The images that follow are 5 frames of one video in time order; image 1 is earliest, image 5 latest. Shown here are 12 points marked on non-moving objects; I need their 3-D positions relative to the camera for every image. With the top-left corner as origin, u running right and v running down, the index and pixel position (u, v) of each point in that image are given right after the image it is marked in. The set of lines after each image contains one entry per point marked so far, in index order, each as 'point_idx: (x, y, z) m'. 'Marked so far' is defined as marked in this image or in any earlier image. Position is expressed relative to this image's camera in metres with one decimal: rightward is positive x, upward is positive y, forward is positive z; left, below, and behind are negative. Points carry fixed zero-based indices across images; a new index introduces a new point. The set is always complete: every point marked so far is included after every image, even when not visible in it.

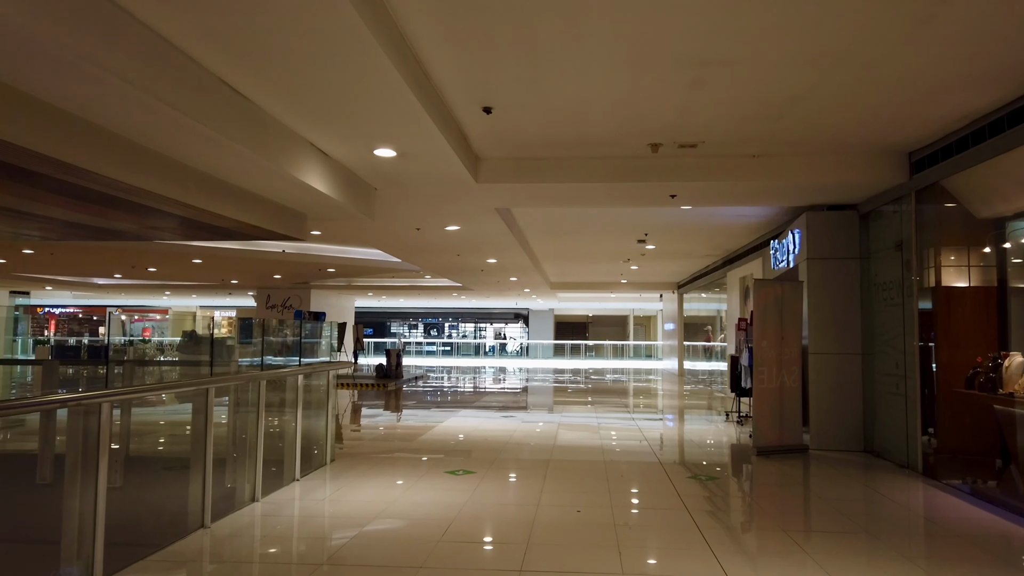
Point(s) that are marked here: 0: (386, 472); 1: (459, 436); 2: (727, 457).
0: (-1.1, -1.7, +6.8) m
1: (-0.8, -2.2, +11.4) m
2: (+2.5, -2.0, +9.0) m
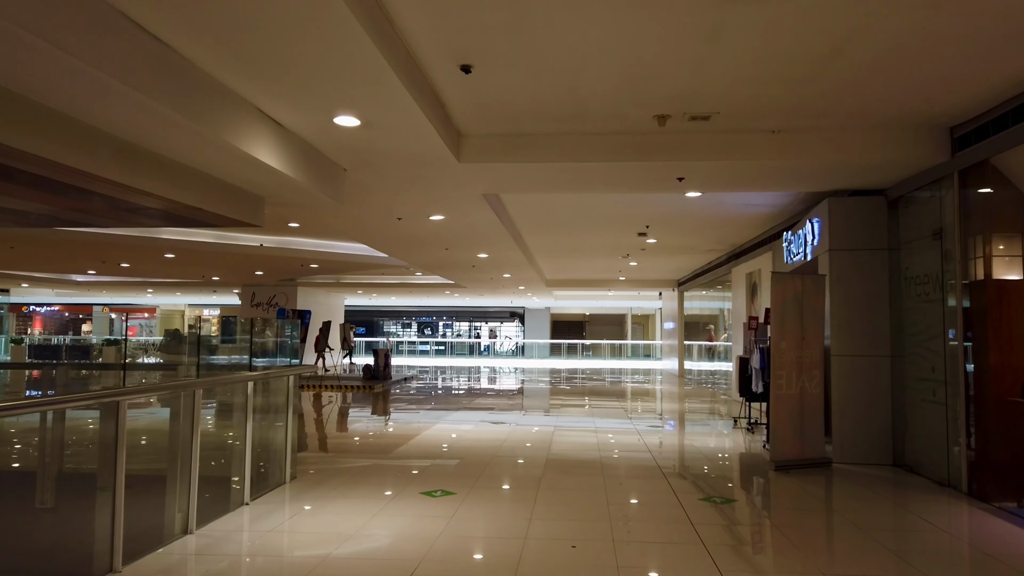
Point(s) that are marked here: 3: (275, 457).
0: (-1.2, -1.6, +6.0) m
1: (-0.9, -2.1, +10.6) m
2: (+2.4, -1.9, +8.2) m
3: (-1.9, -1.3, +5.9) m
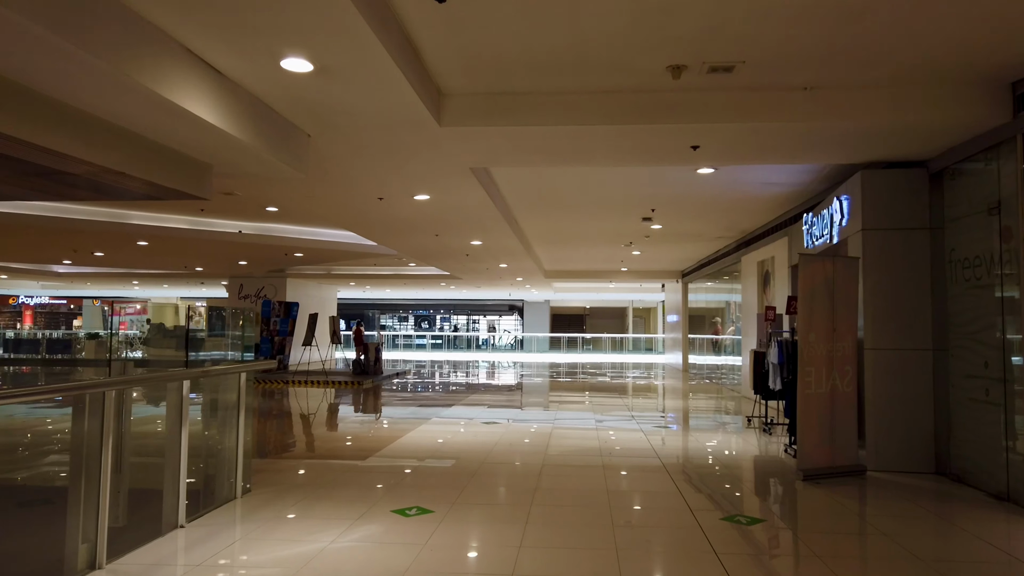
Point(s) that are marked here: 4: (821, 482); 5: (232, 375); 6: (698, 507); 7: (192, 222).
0: (-1.3, -1.5, +5.2) m
1: (-1.0, -2.0, +9.8) m
2: (+2.4, -1.8, +7.4) m
3: (-2.0, -1.2, +5.1) m
4: (+2.3, -1.5, +5.7) m
5: (-1.9, -0.6, +5.2) m
6: (+1.4, -1.6, +5.6) m
7: (-5.2, +1.1, +12.2) m
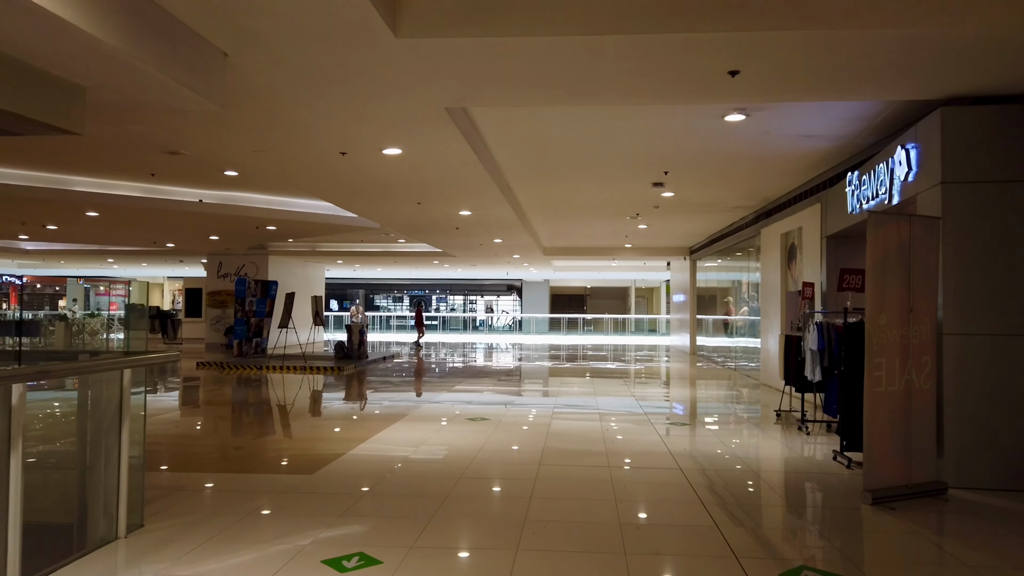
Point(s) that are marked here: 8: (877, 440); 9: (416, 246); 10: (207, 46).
0: (-1.4, -1.3, +4.0) m
1: (-1.1, -1.7, +8.6) m
2: (+2.3, -1.5, +6.2) m
3: (-2.1, -1.0, +3.9) m
4: (+2.2, -1.3, +4.4) m
5: (-2.0, -0.4, +3.9) m
6: (+1.3, -1.4, +4.3) m
7: (-5.3, +1.4, +10.9) m
8: (+2.2, -0.9, +4.5) m
9: (-2.5, +1.1, +19.8) m
10: (-1.6, +1.3, +4.1) m
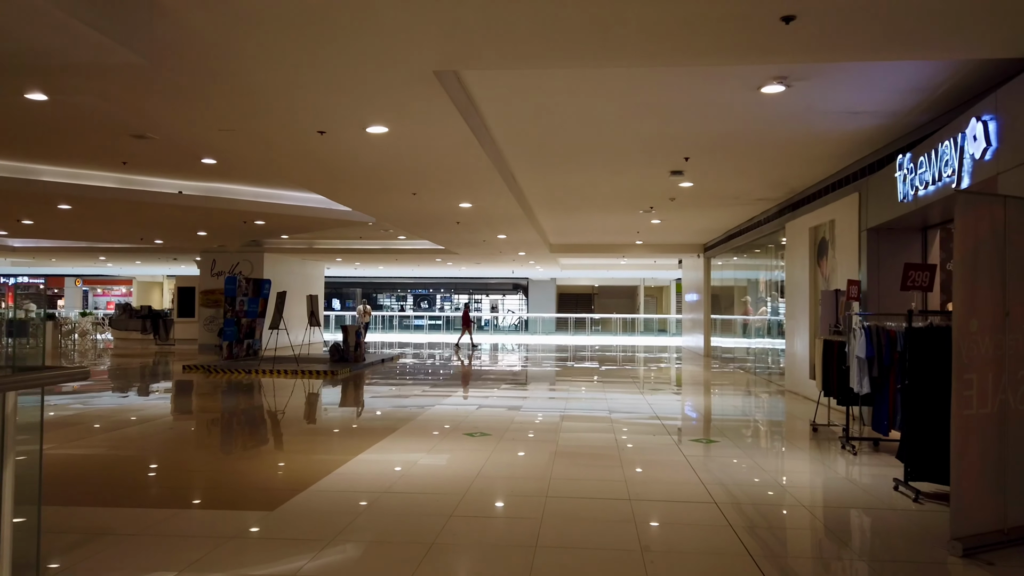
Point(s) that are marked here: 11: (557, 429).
0: (-1.4, -1.3, +3.2) m
1: (-1.0, -1.7, +7.8) m
2: (+2.3, -1.5, +5.3) m
3: (-2.1, -1.0, +3.0) m
4: (+2.3, -1.3, +3.6) m
5: (-2.0, -0.4, +3.1) m
6: (+1.3, -1.4, +3.5) m
7: (-5.2, +1.4, +10.1) m
8: (+2.2, -0.9, +3.6) m
9: (-2.4, +1.1, +19.0) m
10: (-1.6, +1.3, +3.2) m
11: (+0.5, -1.7, +8.9) m
